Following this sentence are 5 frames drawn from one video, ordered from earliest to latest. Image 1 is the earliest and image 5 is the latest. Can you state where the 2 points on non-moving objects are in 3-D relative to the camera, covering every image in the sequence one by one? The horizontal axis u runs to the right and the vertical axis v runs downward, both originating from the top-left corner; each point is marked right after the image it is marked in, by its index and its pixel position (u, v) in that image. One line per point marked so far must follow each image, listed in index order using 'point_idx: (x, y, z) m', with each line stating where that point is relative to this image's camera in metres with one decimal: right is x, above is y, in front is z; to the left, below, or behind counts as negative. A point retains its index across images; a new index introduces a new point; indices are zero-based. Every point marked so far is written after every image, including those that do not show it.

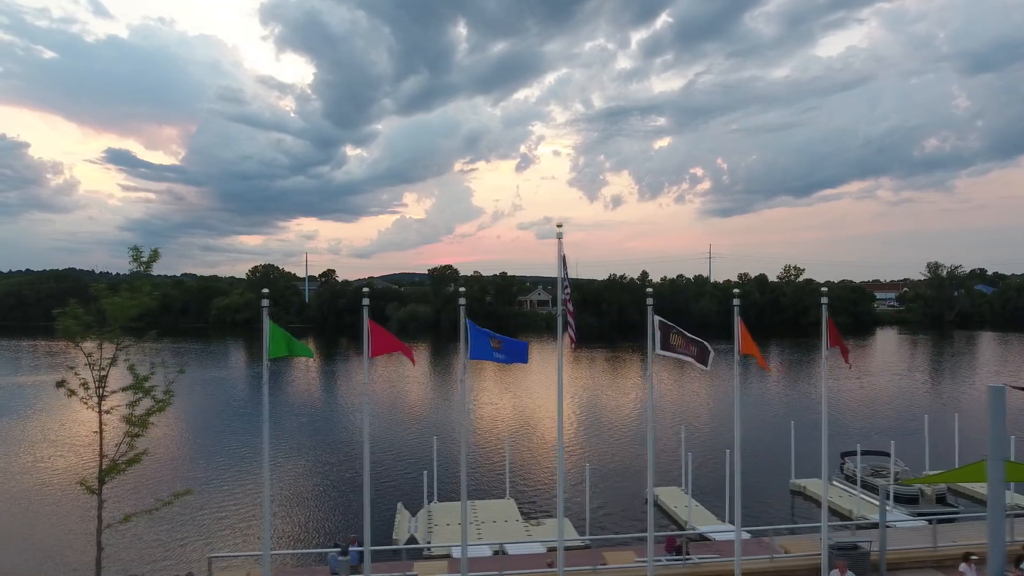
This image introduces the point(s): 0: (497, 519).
0: (-0.4, -6.5, +17.7) m
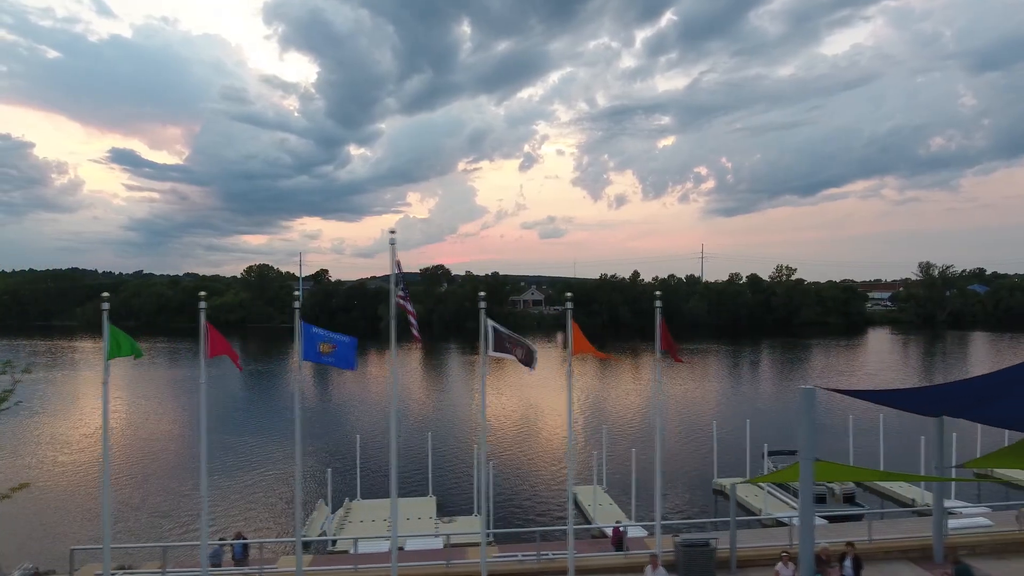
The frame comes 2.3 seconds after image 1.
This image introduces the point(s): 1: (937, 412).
0: (-2.9, -6.6, +17.9) m
1: (+6.8, -1.9, +9.9) m
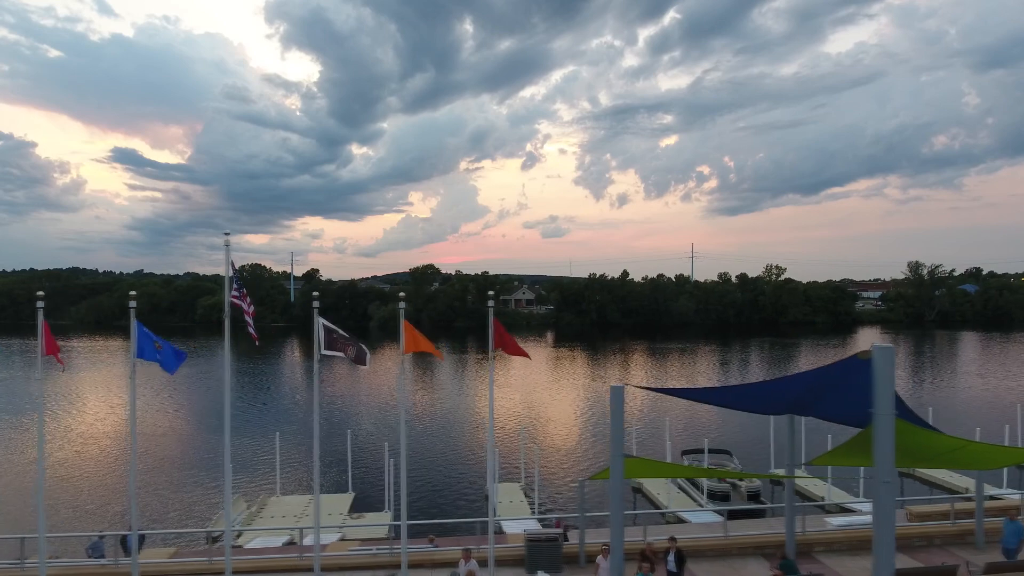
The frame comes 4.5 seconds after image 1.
0: (-5.5, -6.6, +18.1) m
1: (+4.1, -1.9, +10.0) m
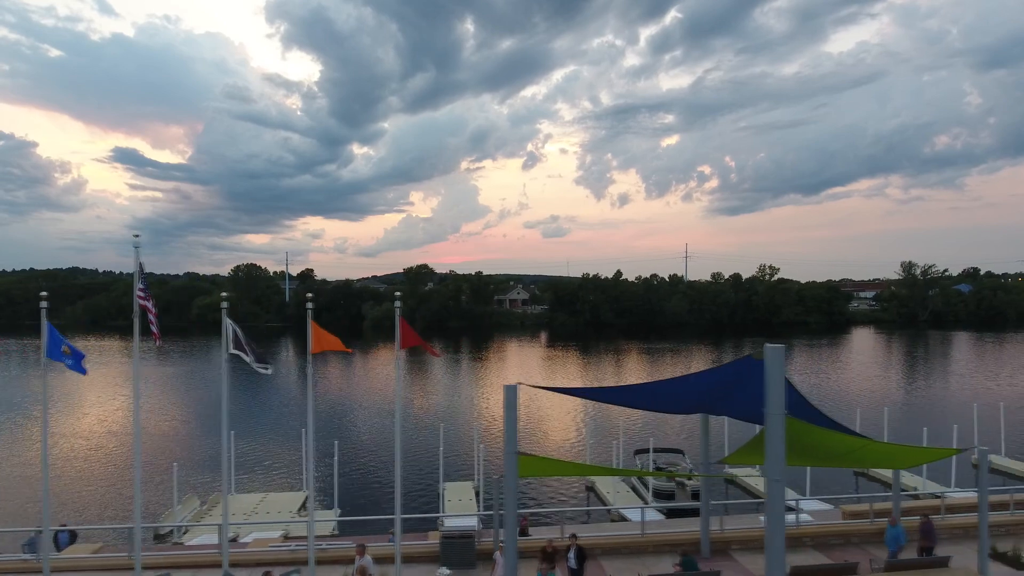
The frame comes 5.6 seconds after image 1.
0: (-7.0, -6.6, +18.3) m
1: (+2.6, -2.0, +10.2) m
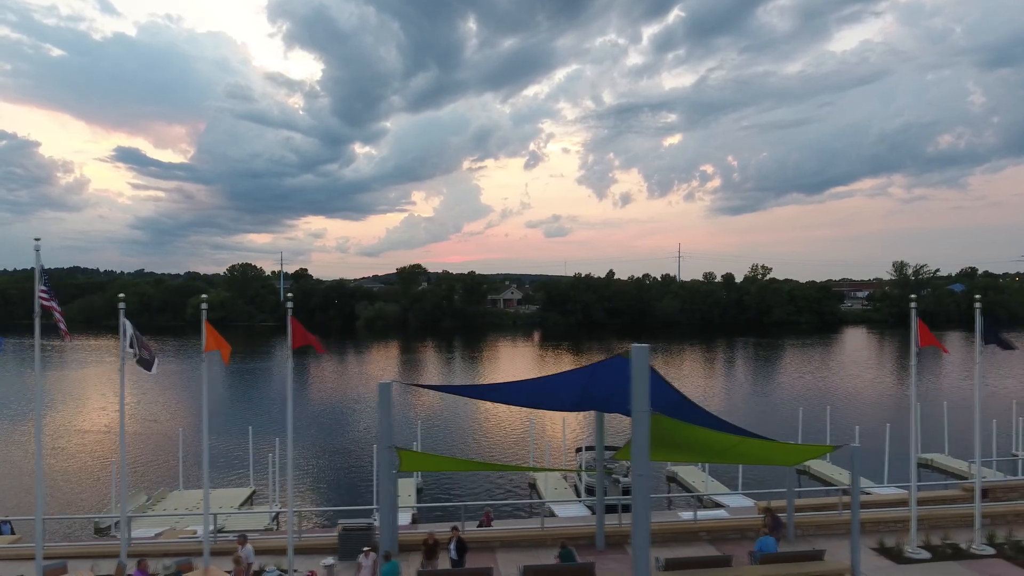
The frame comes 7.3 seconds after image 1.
0: (-8.9, -6.6, +18.8) m
1: (+0.7, -2.0, +10.6) m
